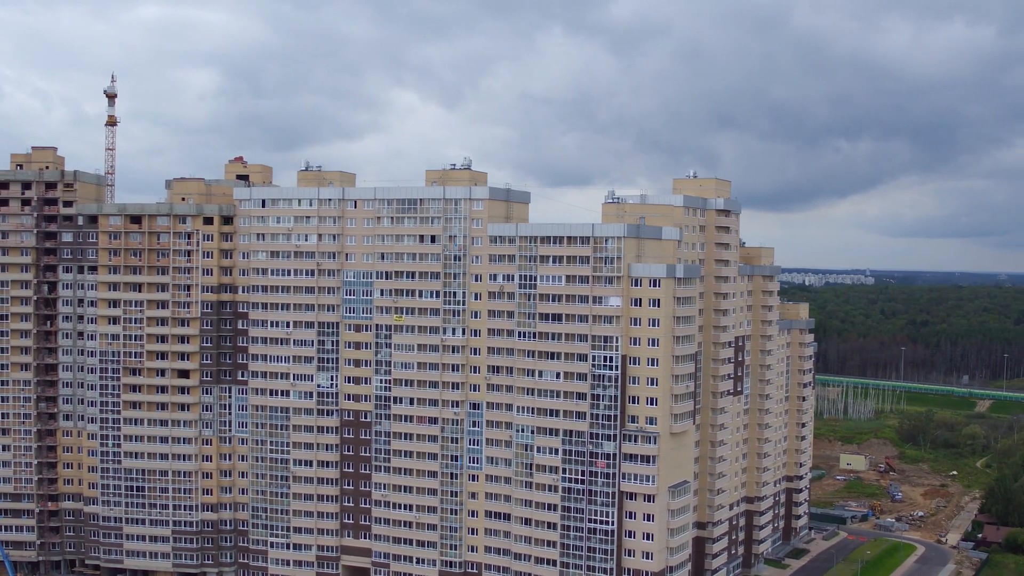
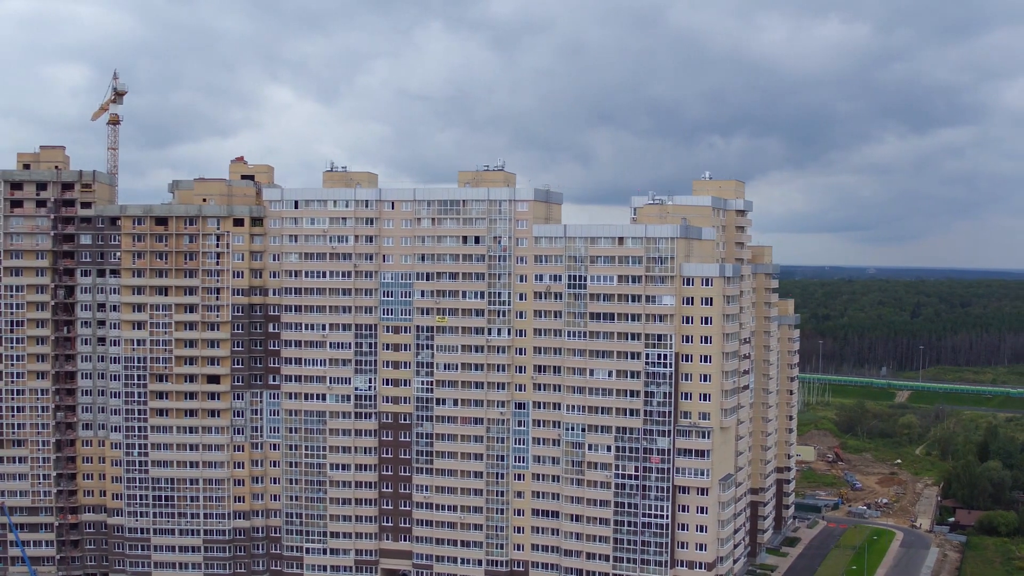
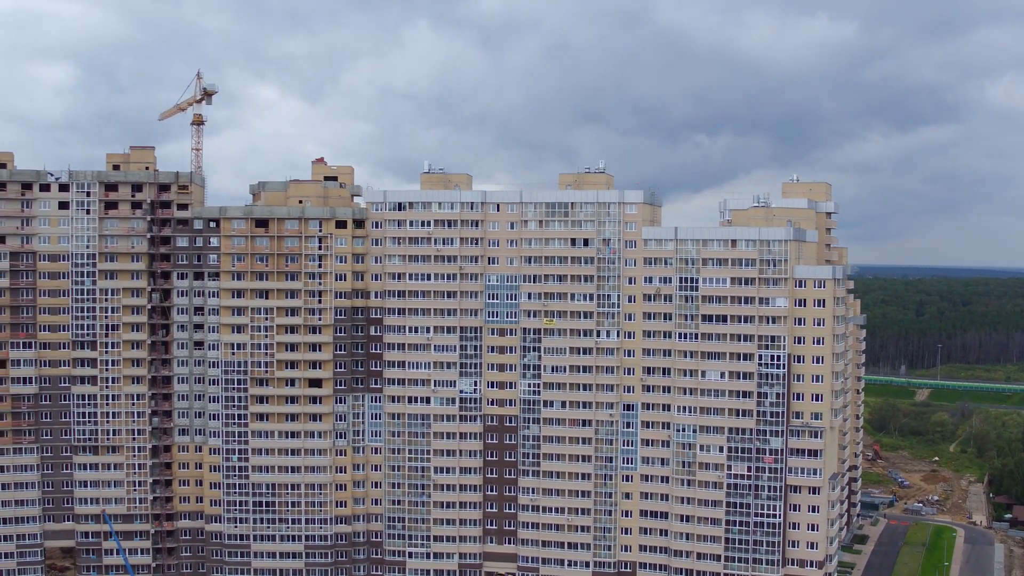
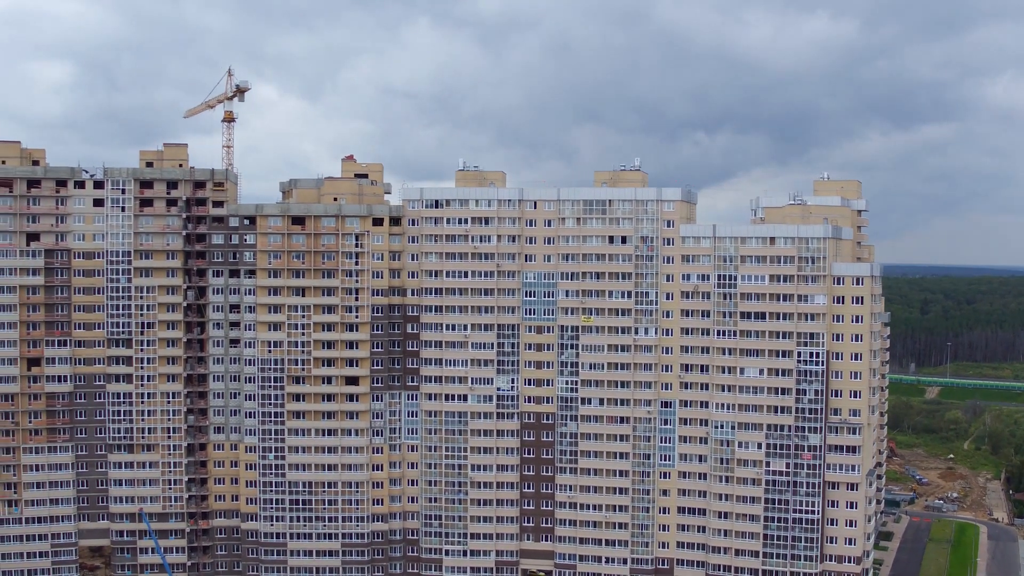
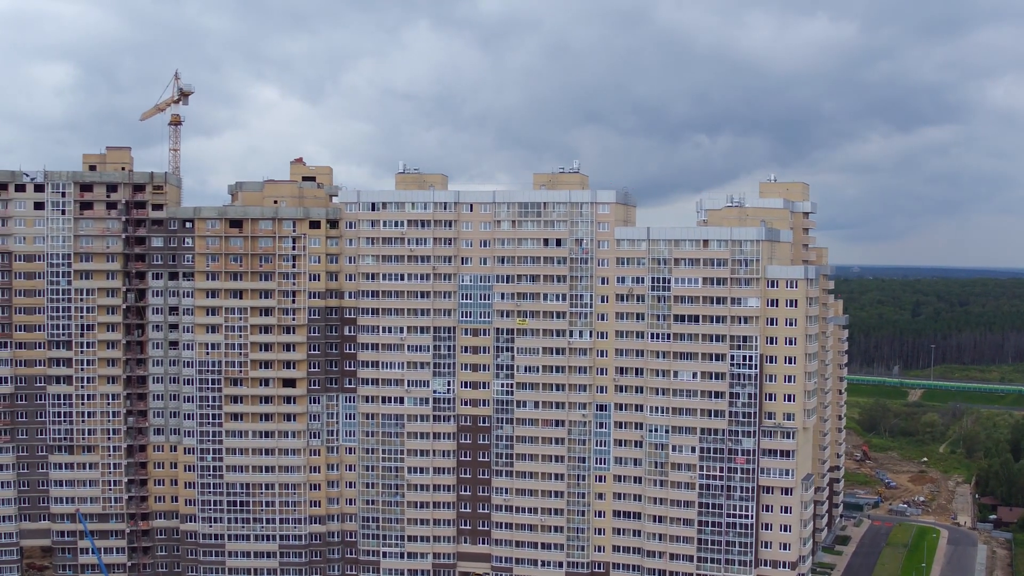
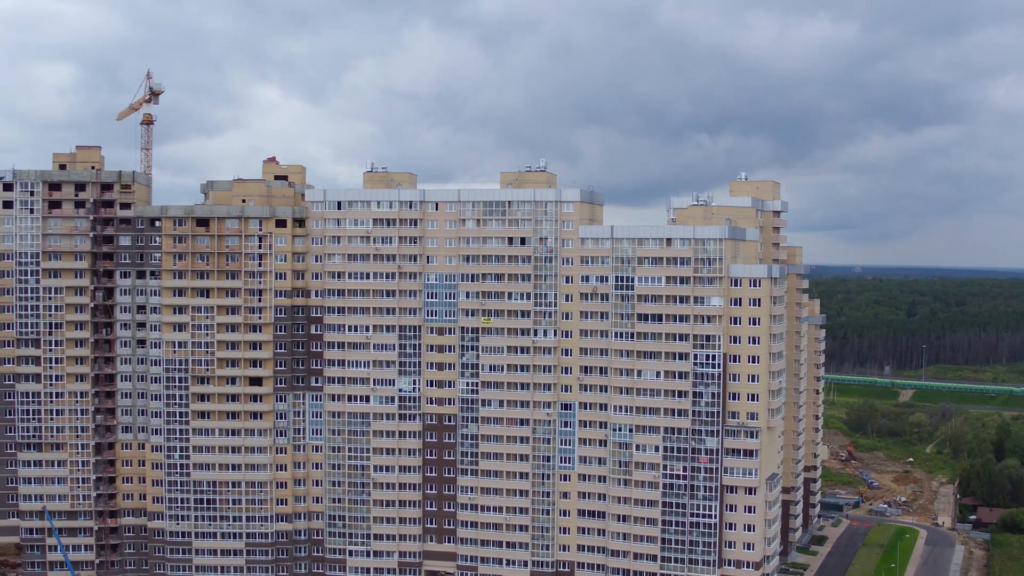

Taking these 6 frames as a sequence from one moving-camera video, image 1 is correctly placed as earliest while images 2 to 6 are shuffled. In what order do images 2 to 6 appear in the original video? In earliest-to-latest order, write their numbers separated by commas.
2, 6, 5, 3, 4
